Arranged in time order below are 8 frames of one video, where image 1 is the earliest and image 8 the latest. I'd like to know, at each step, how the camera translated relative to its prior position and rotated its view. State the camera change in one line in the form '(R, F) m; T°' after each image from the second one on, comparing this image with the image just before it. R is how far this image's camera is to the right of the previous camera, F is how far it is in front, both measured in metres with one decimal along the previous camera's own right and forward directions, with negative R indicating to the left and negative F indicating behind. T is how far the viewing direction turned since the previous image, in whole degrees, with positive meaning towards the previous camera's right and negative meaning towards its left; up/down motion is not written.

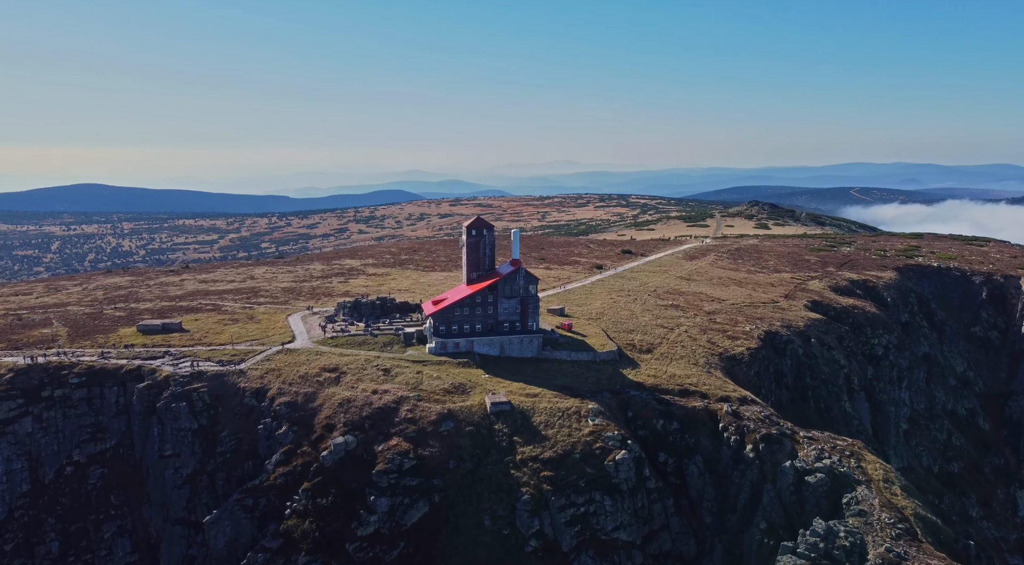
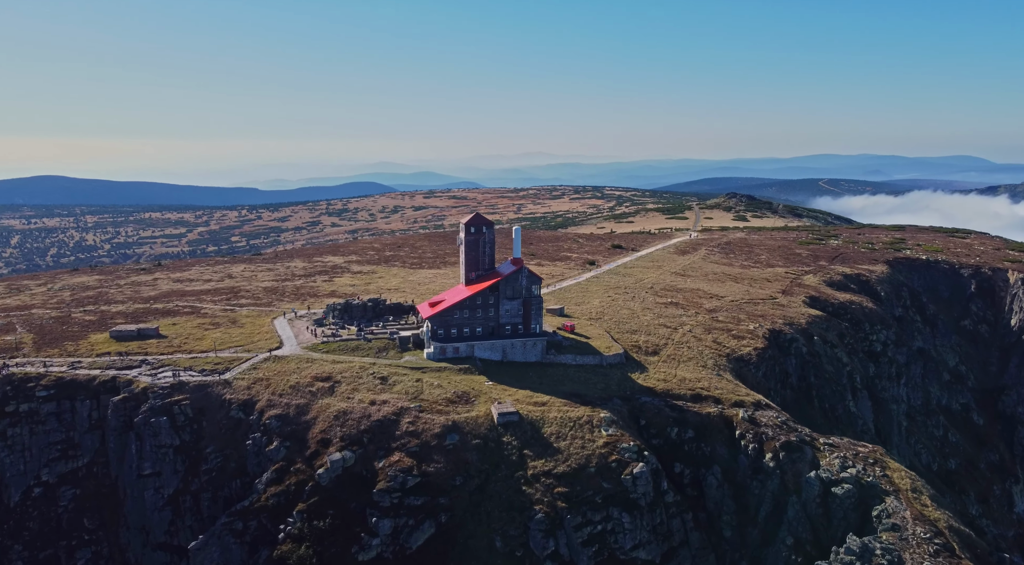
(-2.9, +4.7) m; +2°
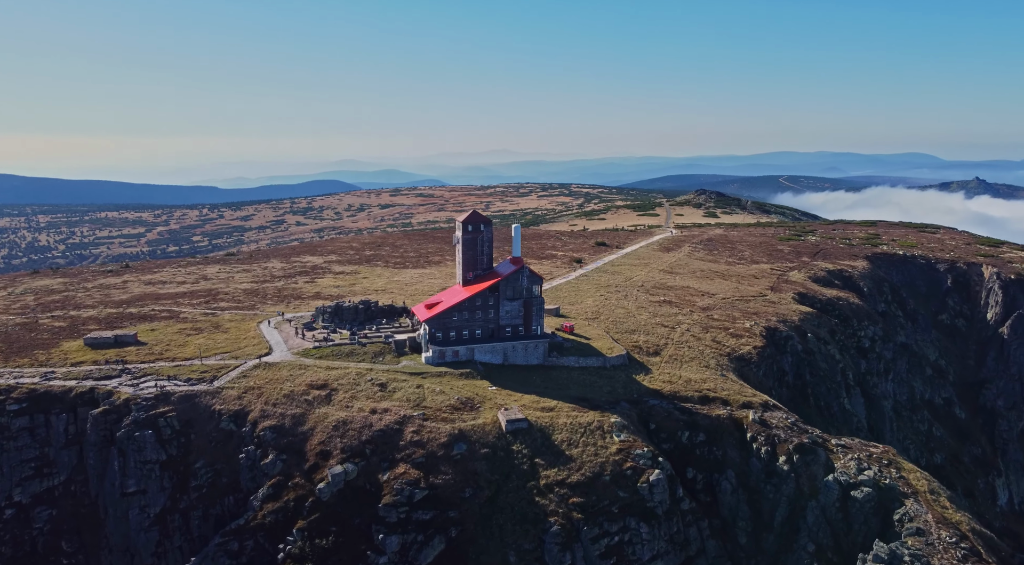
(-3.4, +3.1) m; +3°
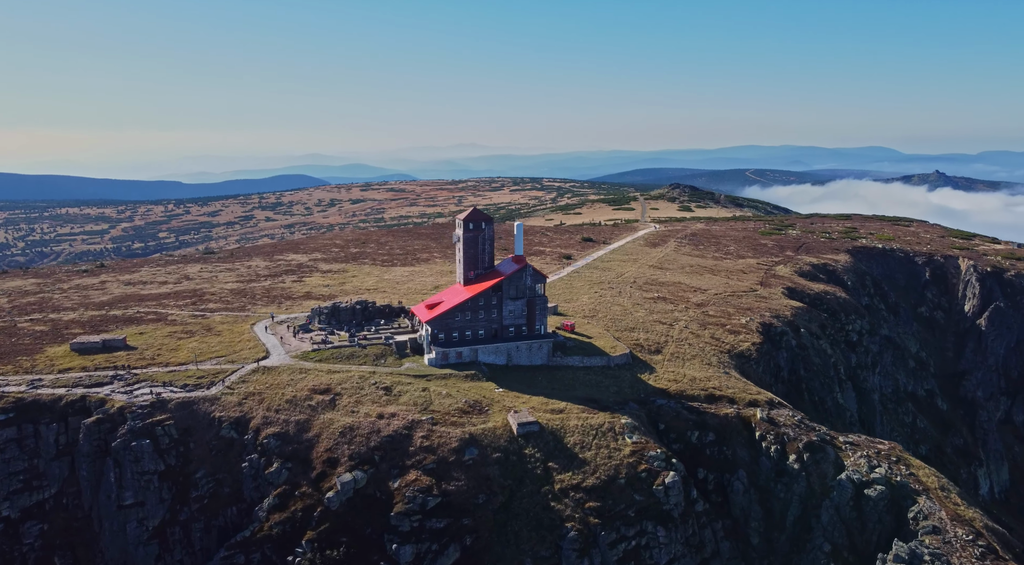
(-3.2, +1.6) m; +2°
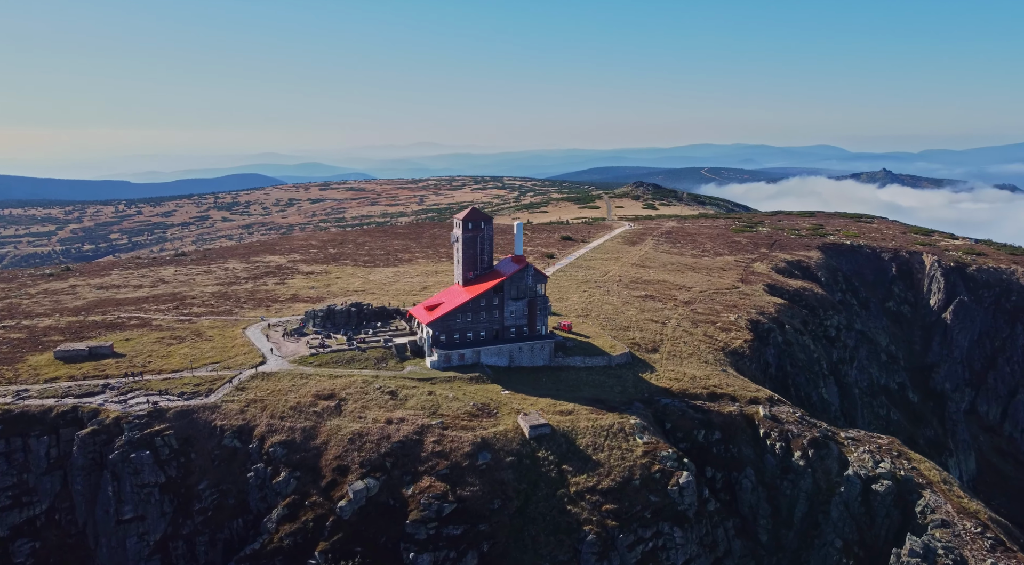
(-4.1, +1.0) m; +3°
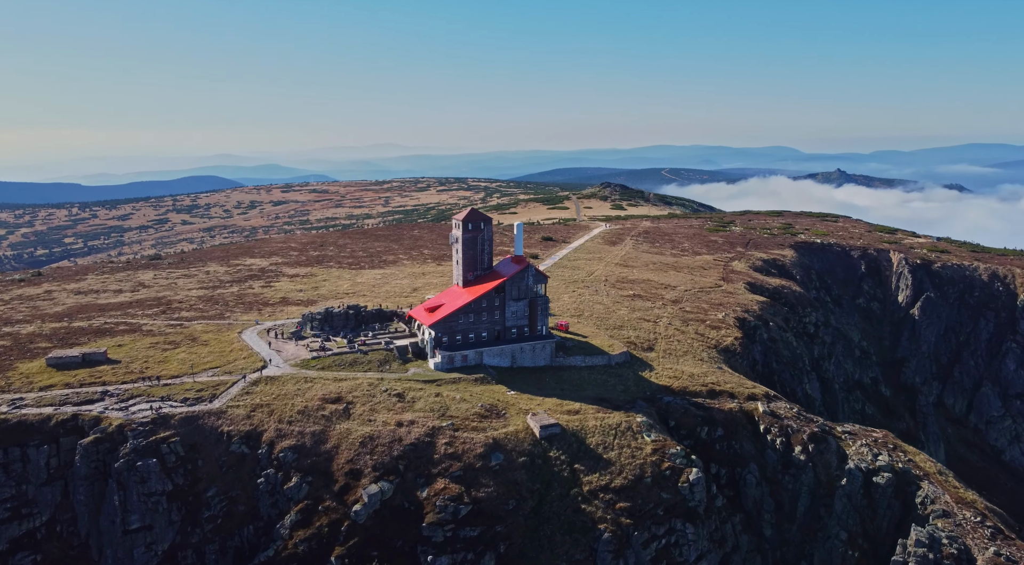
(-3.6, 0.0) m; +3°
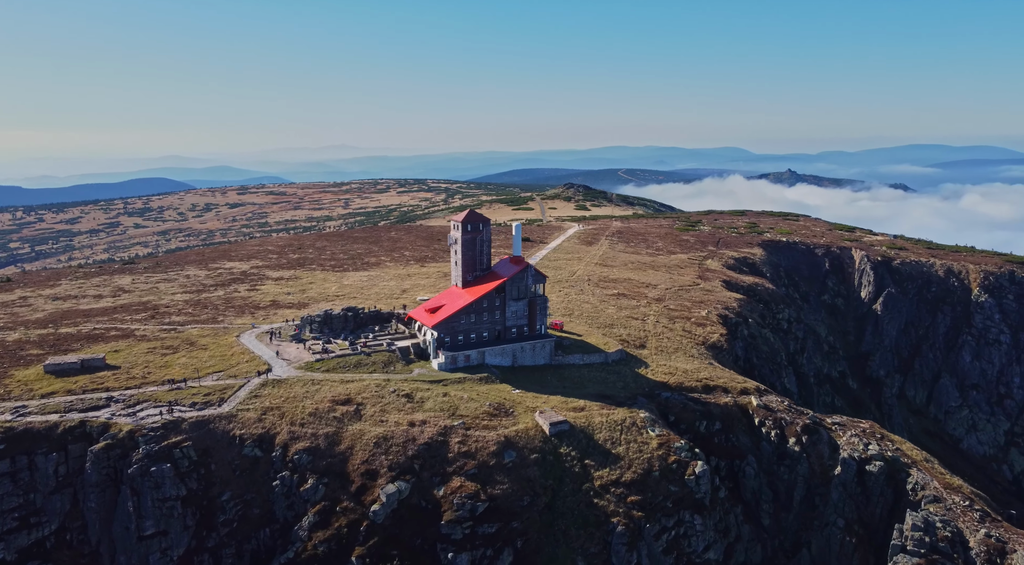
(-4.0, -0.9) m; +3°
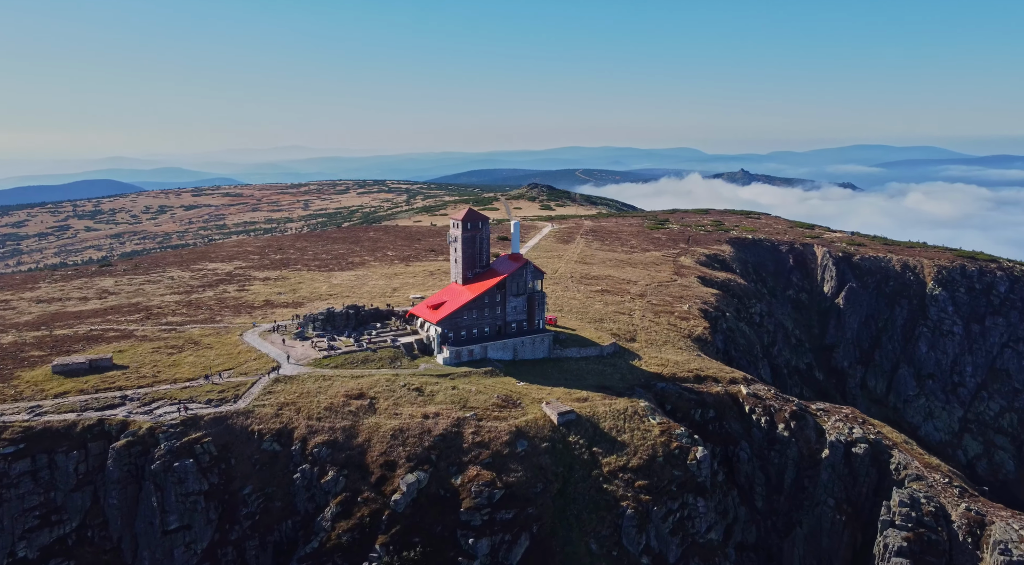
(-4.1, -2.1) m; +3°
